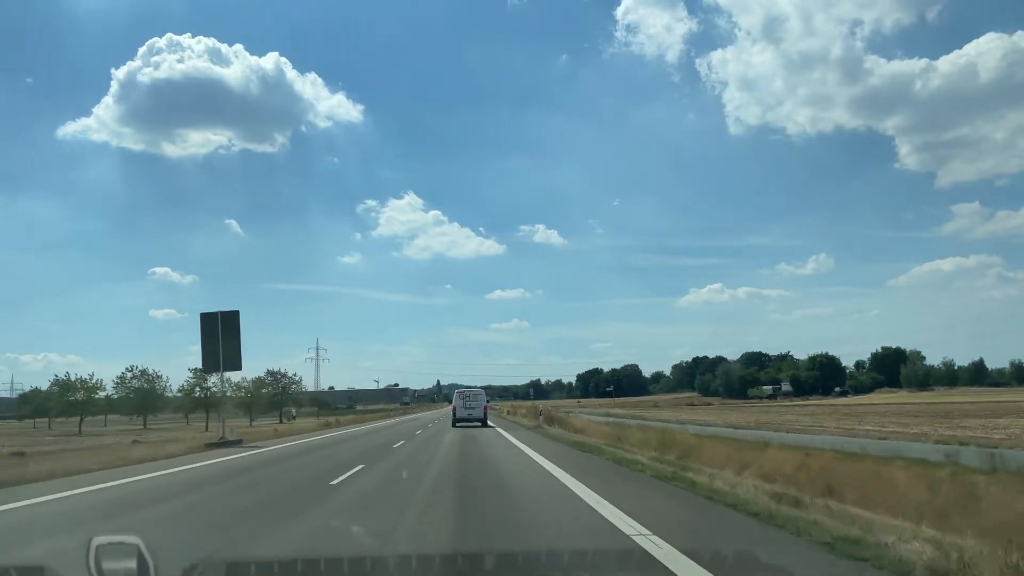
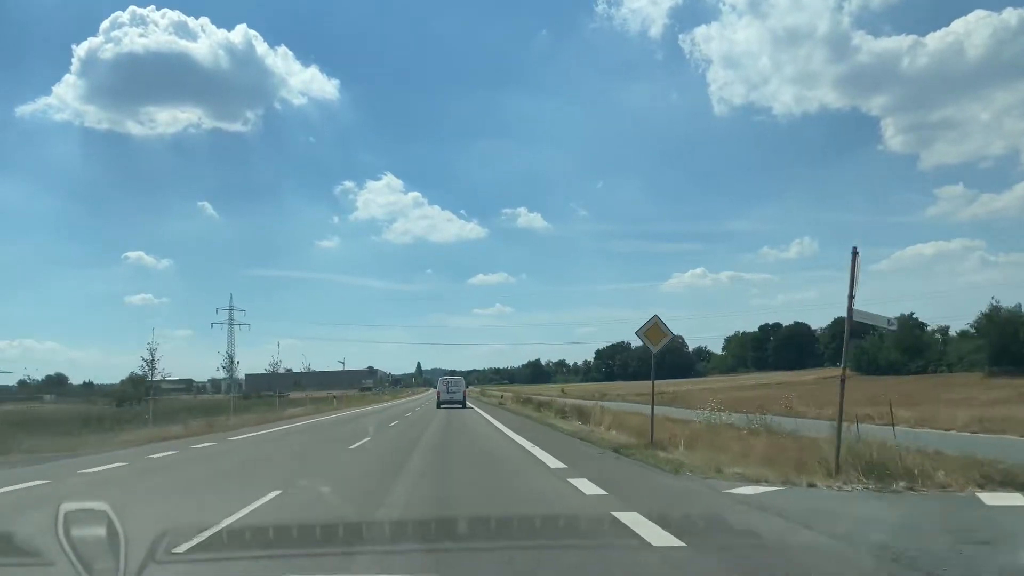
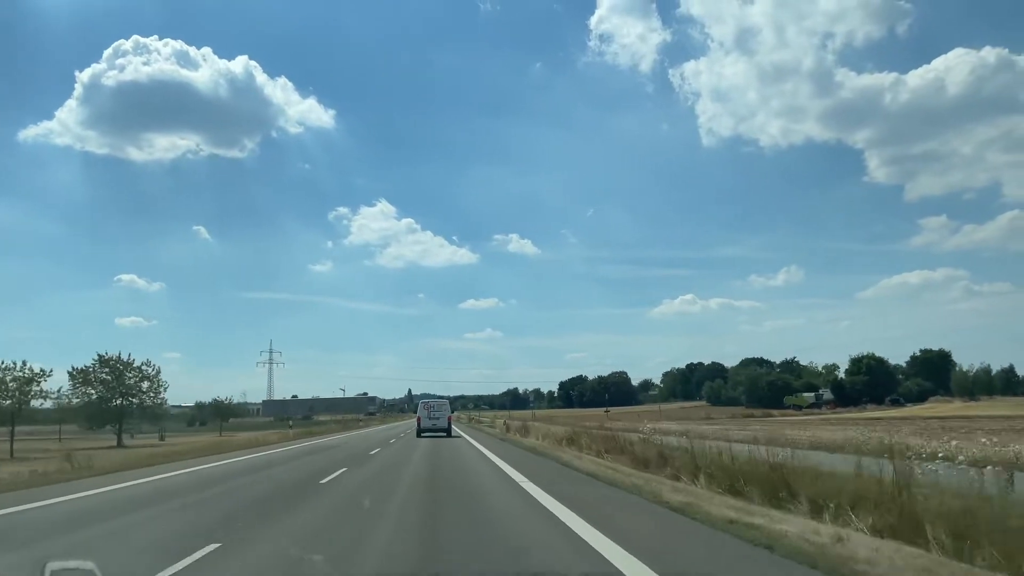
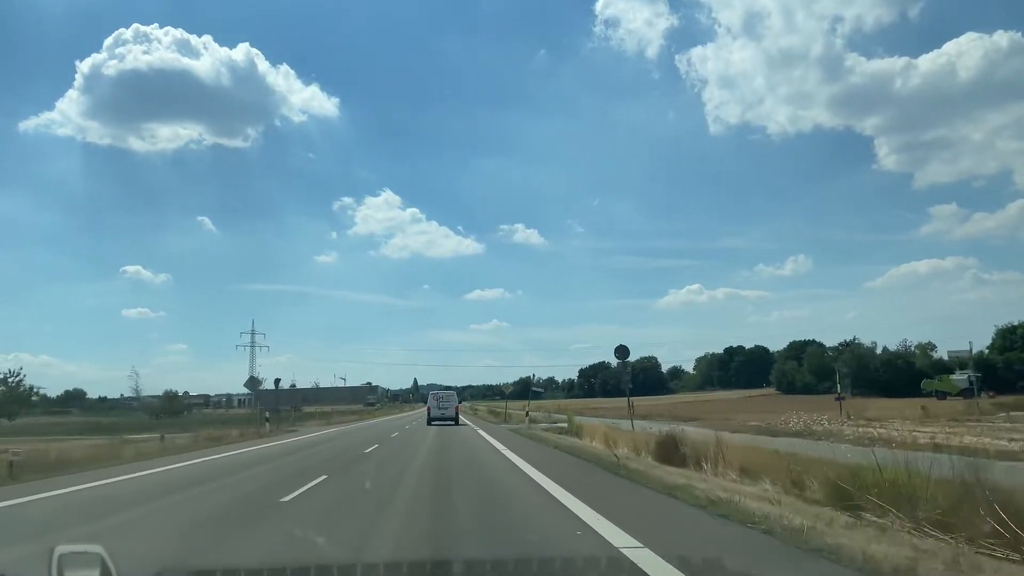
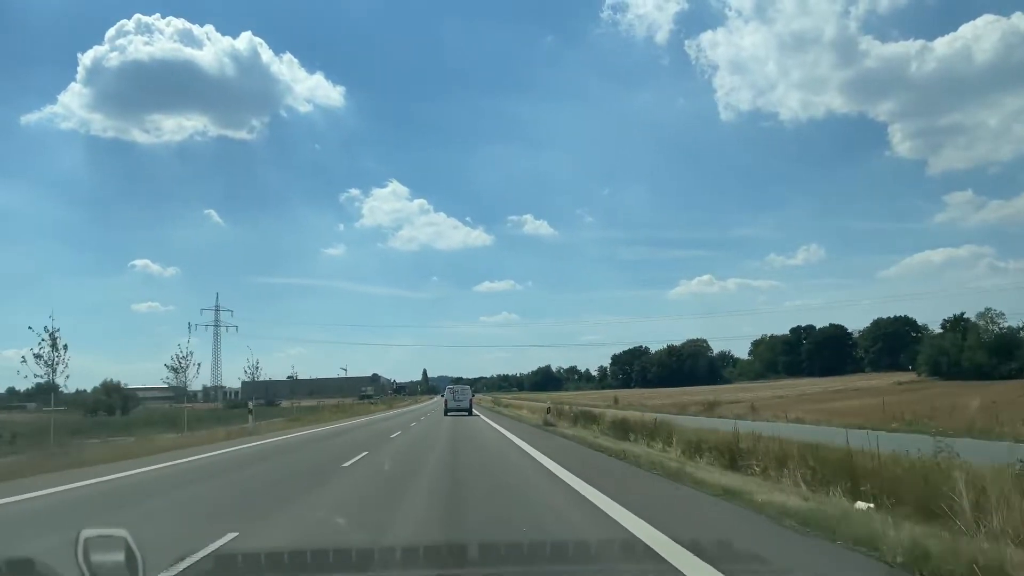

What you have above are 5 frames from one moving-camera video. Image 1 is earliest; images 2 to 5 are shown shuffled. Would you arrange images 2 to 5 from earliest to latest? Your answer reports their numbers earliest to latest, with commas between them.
3, 4, 2, 5
